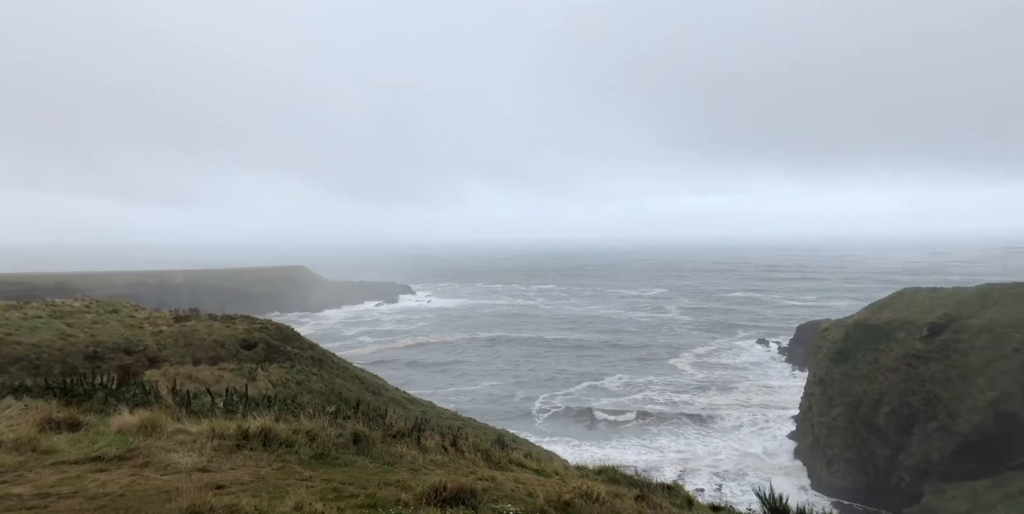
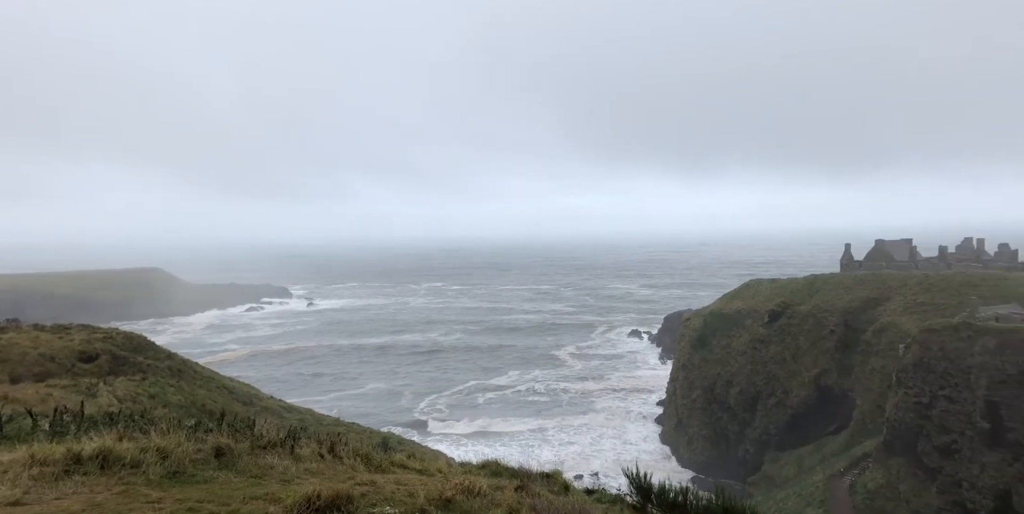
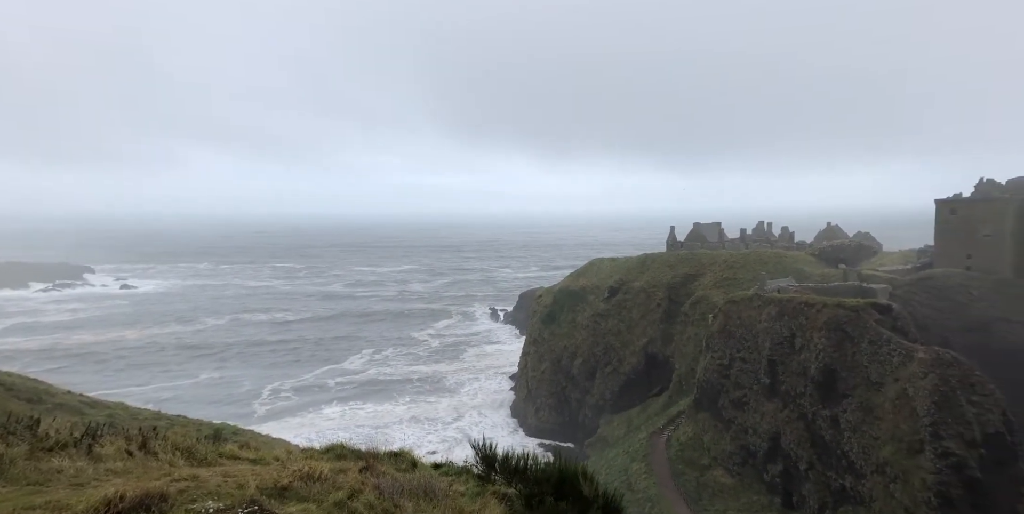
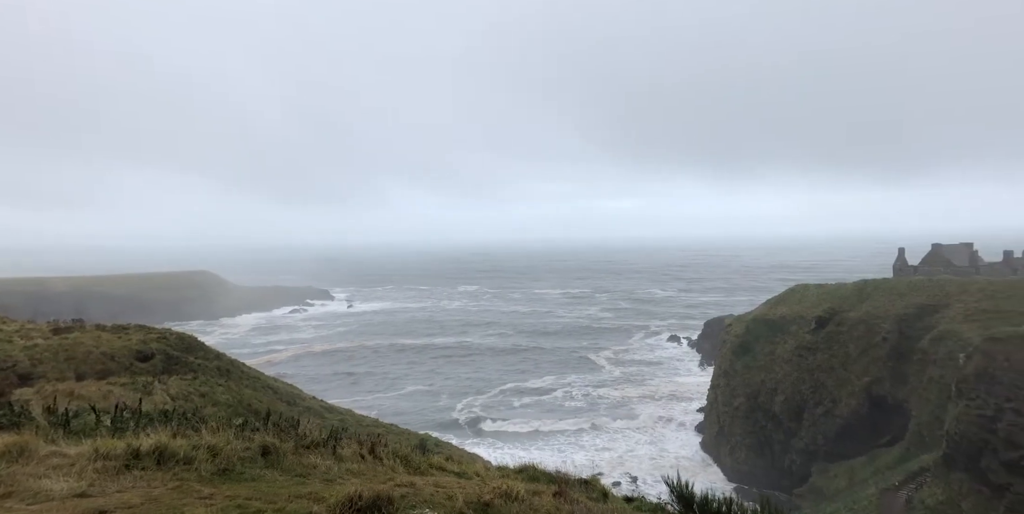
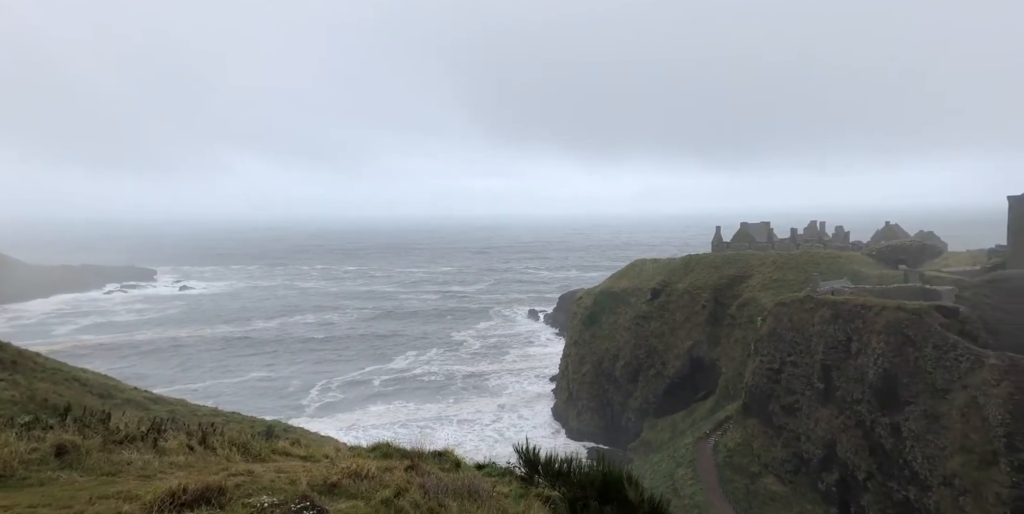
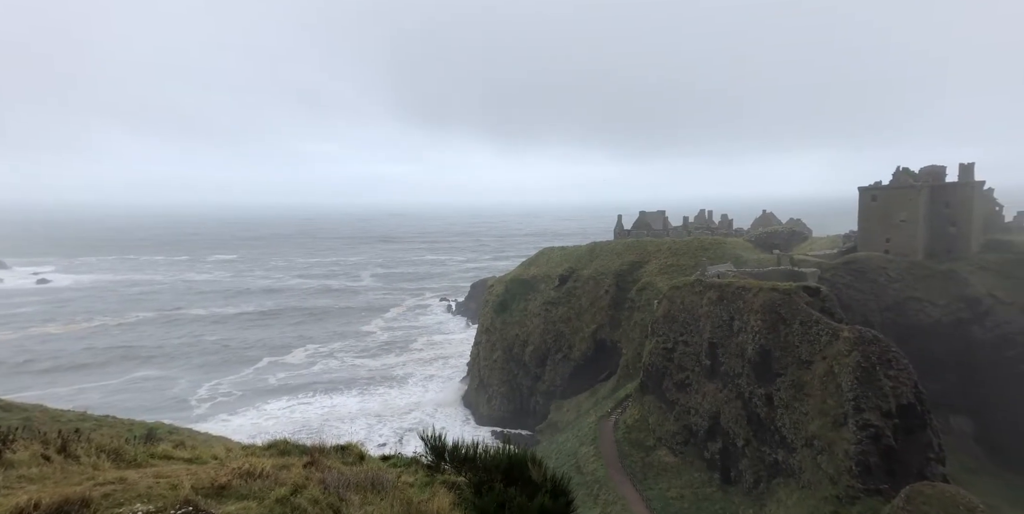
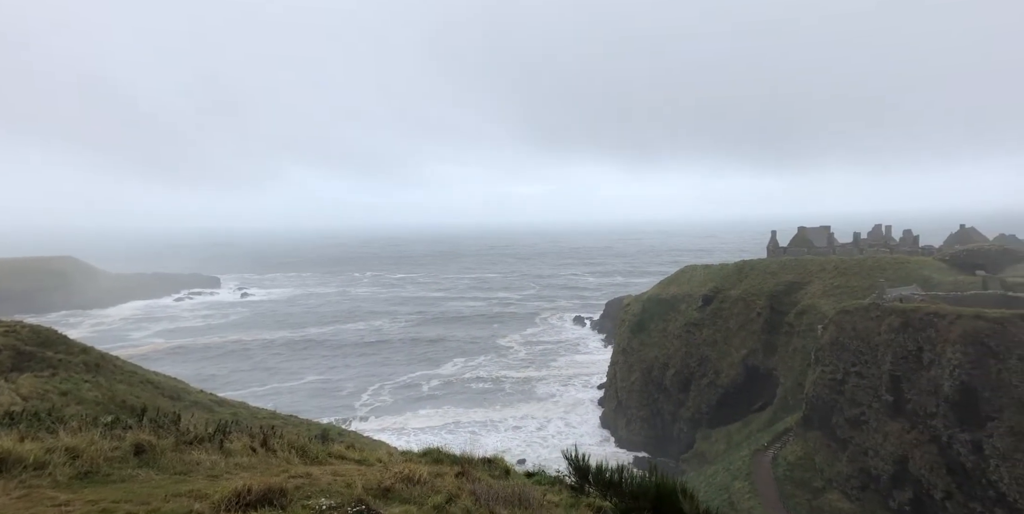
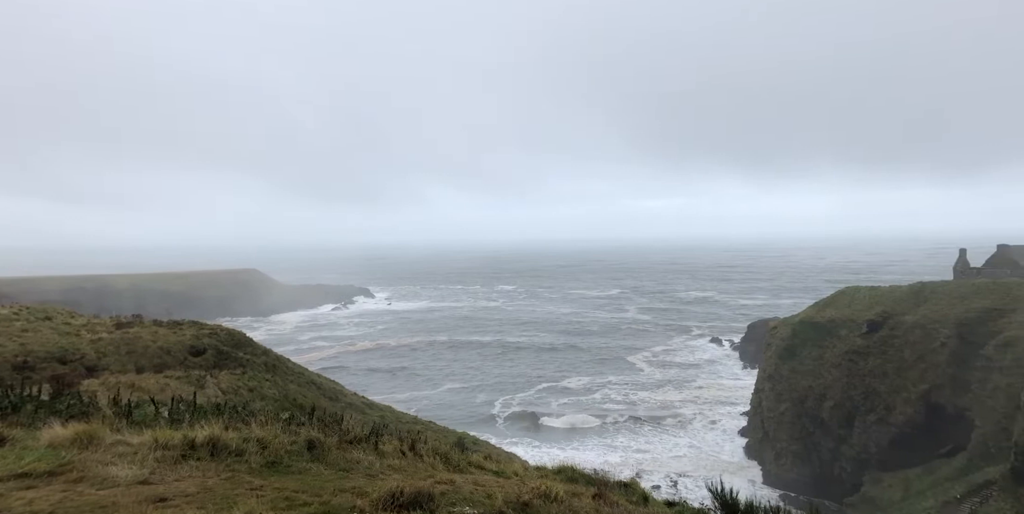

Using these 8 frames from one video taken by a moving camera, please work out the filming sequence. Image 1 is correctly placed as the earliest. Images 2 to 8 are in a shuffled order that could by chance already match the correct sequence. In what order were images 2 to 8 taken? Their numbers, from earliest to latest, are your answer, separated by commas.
8, 4, 2, 7, 5, 3, 6
